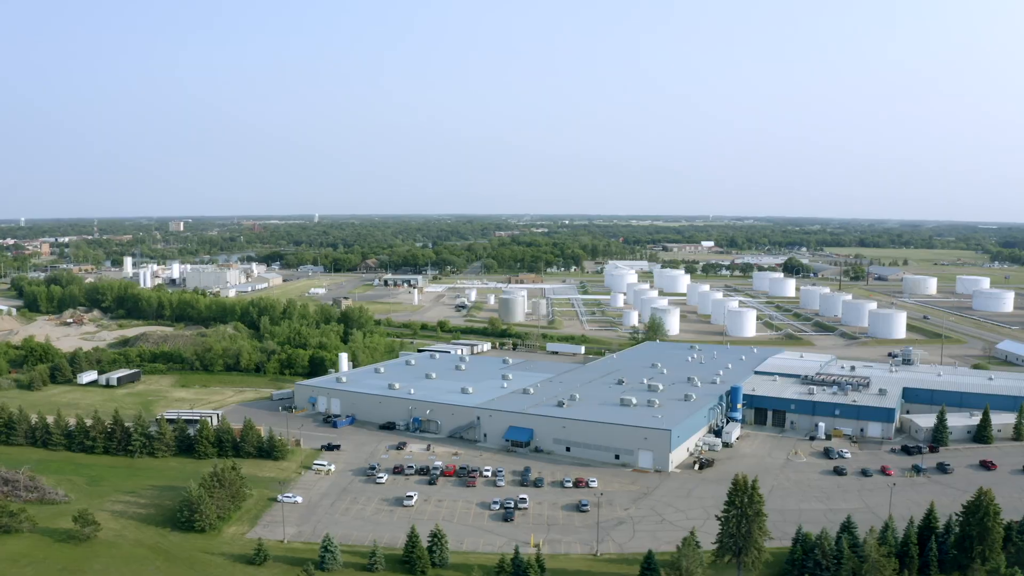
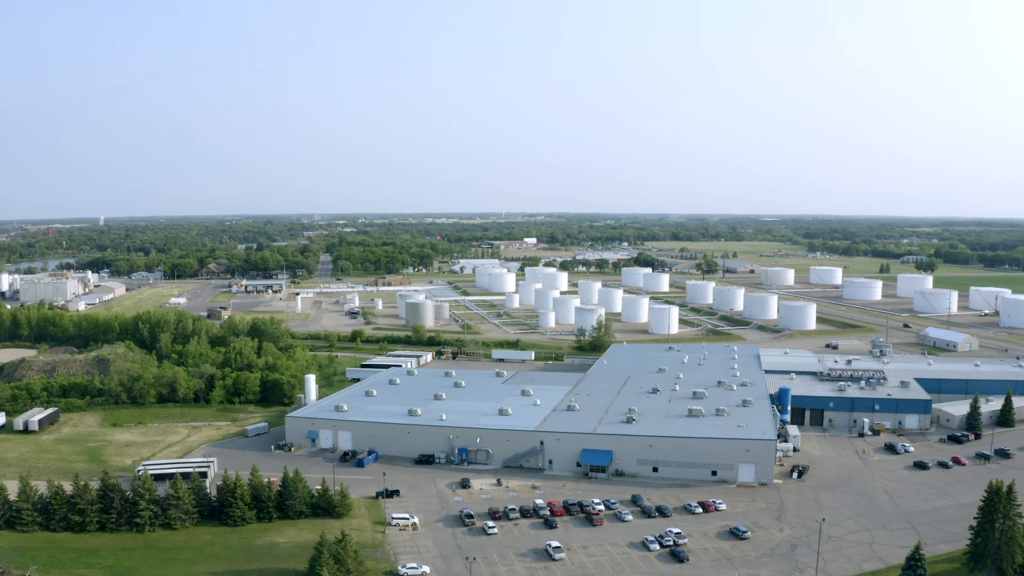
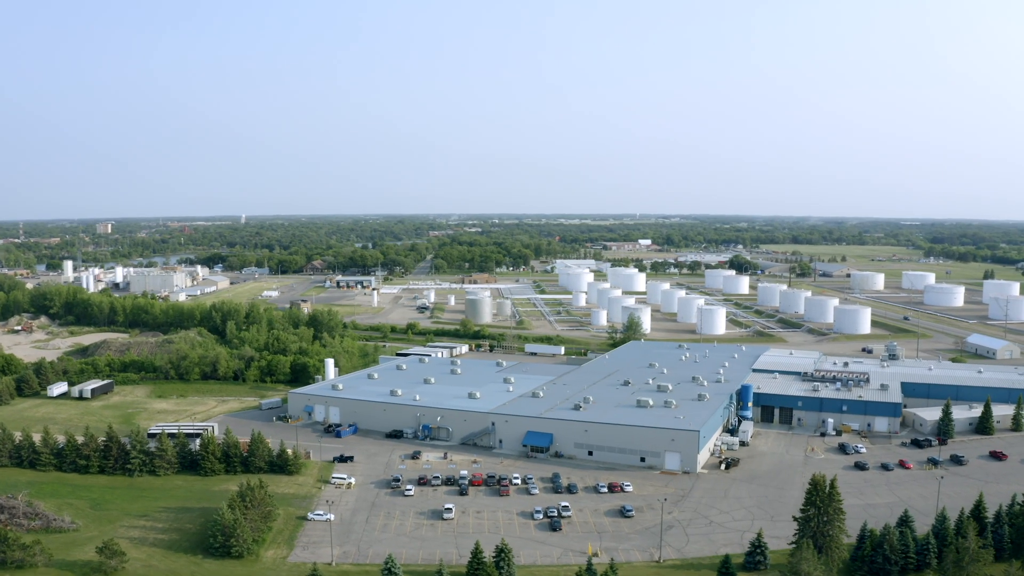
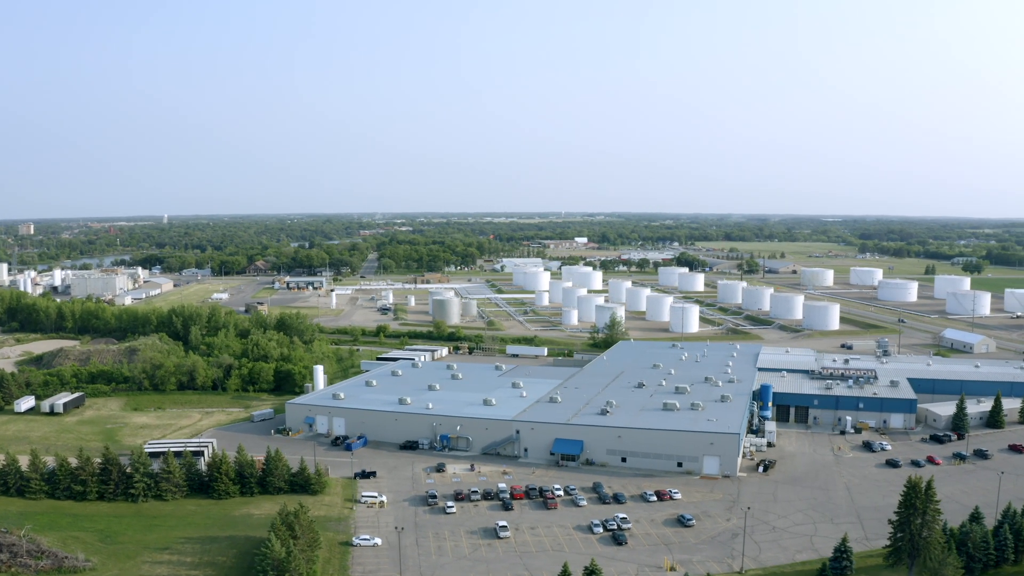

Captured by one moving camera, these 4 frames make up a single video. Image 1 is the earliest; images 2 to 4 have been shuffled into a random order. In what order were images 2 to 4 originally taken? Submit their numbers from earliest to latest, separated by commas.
3, 4, 2
